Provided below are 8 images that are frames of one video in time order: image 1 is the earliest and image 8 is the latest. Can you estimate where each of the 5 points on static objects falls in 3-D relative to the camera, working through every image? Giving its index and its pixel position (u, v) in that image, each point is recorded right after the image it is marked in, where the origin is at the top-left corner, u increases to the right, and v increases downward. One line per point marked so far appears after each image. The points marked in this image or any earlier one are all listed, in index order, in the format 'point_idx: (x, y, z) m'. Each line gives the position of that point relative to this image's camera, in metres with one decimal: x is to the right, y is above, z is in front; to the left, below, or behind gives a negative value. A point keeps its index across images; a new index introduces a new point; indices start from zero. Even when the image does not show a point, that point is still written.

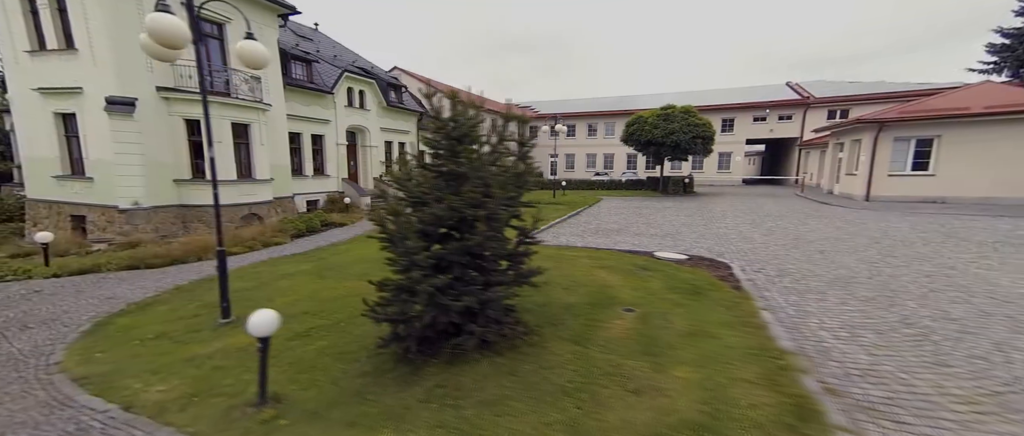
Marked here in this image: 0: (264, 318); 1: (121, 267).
0: (-1.9, -0.7, +3.0) m
1: (-8.3, -1.1, +8.3) m
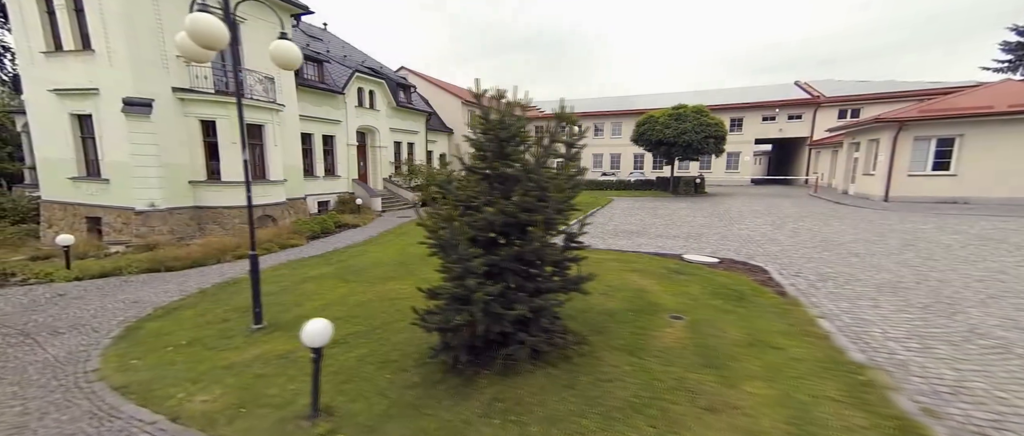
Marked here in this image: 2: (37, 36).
0: (-1.4, -0.8, +2.9) m
1: (-7.8, -1.1, +8.3) m
2: (-13.8, +5.4, +11.6) m
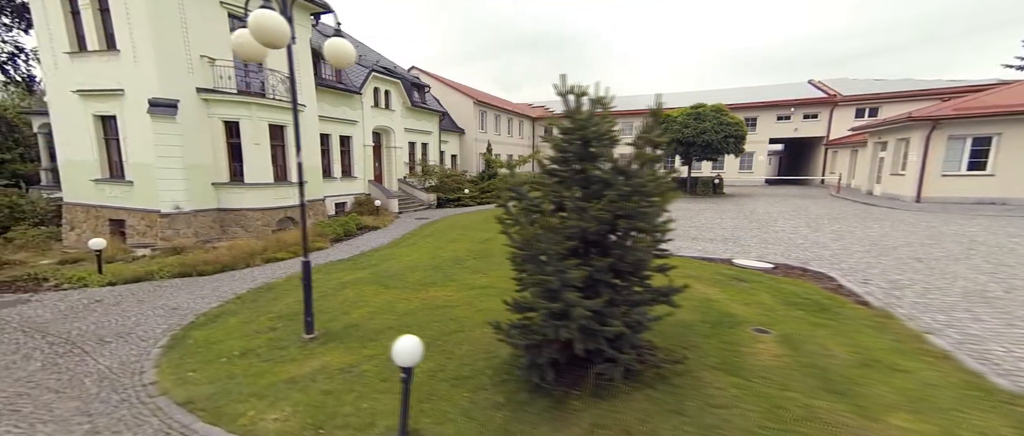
0: (-0.7, -0.9, +2.7) m
1: (-7.0, -1.2, +8.2) m
2: (-13.0, +5.3, +11.5) m
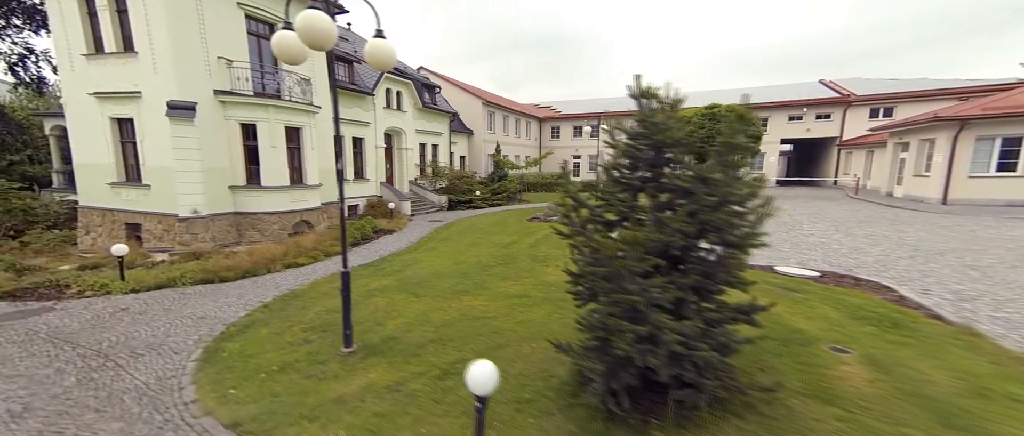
0: (-0.2, -1.0, +2.5) m
1: (-6.4, -1.3, +8.0) m
2: (-12.4, +5.2, +11.4) m
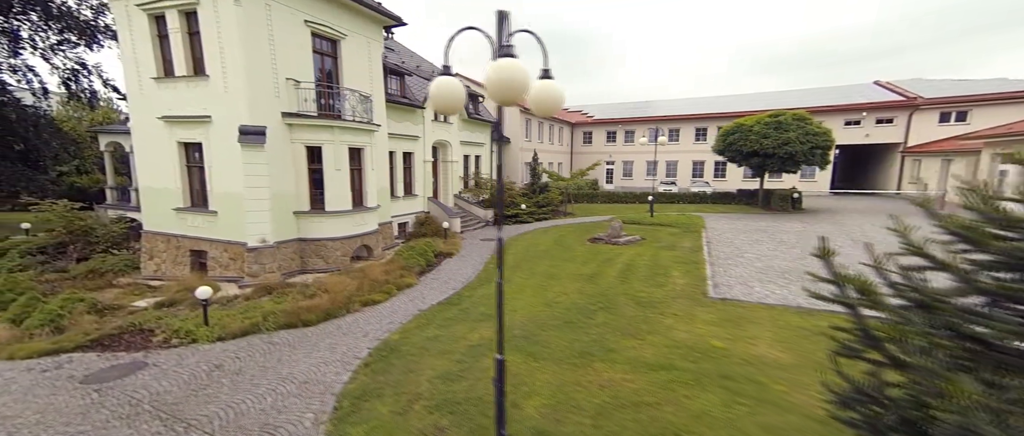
0: (+1.5, -1.7, +1.7) m
1: (-4.4, -2.0, +7.5) m
2: (-10.3, +4.4, +11.2) m
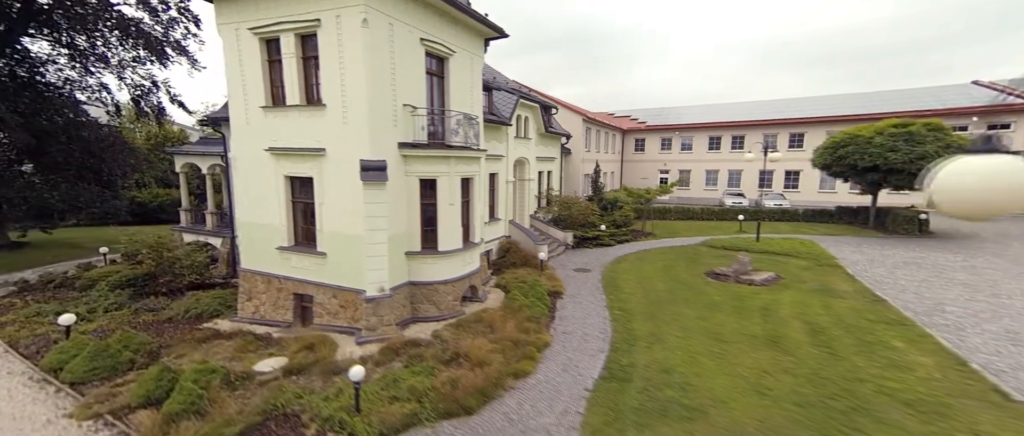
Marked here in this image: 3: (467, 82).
0: (+4.5, -2.7, 0.0) m
1: (-1.1, -3.1, +6.2) m
2: (-6.7, +3.3, +10.3) m
3: (-1.4, +4.4, +12.6) m
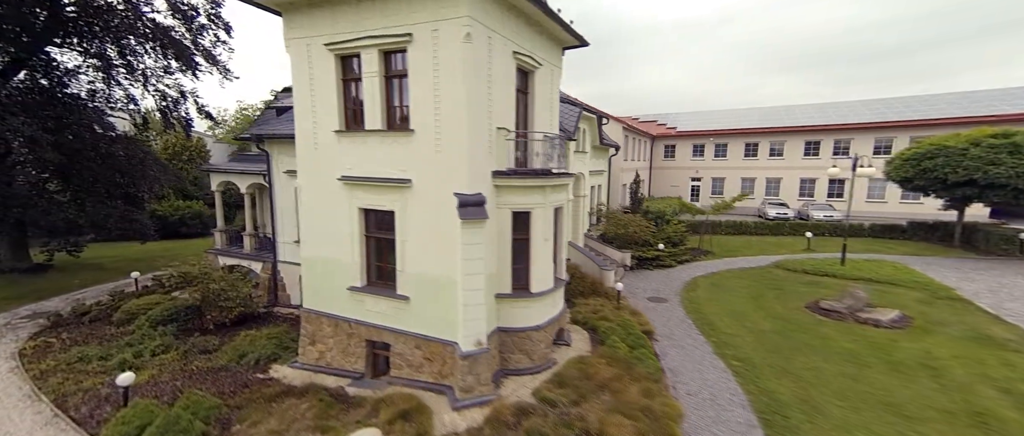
0: (+6.7, -3.5, -1.6) m
1: (+1.3, -3.9, +4.8) m
2: (-4.2, +2.4, +9.1) m
3: (+1.1, +3.4, +11.3) m
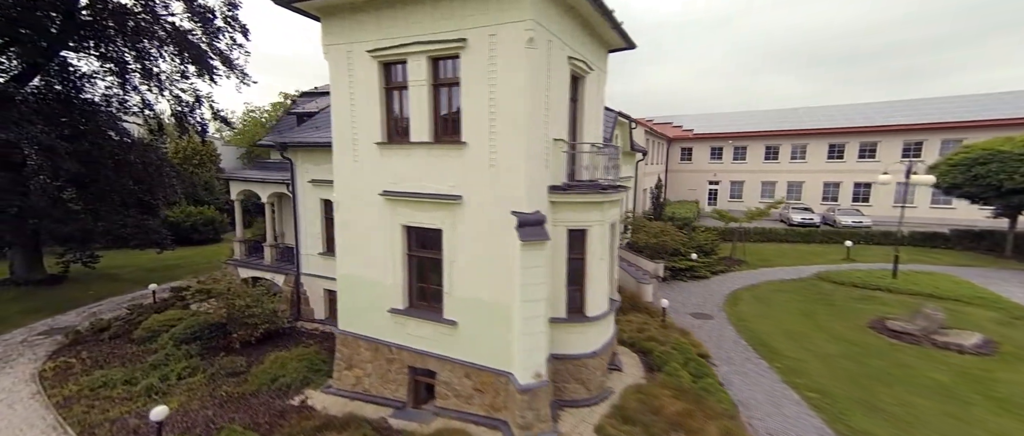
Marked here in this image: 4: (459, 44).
0: (+7.7, -3.8, -2.4) m
1: (+2.4, -4.3, +4.1) m
2: (-3.0, +2.0, +8.5) m
3: (+2.3, +3.0, +10.5) m
4: (-1.0, +3.2, +7.3) m
